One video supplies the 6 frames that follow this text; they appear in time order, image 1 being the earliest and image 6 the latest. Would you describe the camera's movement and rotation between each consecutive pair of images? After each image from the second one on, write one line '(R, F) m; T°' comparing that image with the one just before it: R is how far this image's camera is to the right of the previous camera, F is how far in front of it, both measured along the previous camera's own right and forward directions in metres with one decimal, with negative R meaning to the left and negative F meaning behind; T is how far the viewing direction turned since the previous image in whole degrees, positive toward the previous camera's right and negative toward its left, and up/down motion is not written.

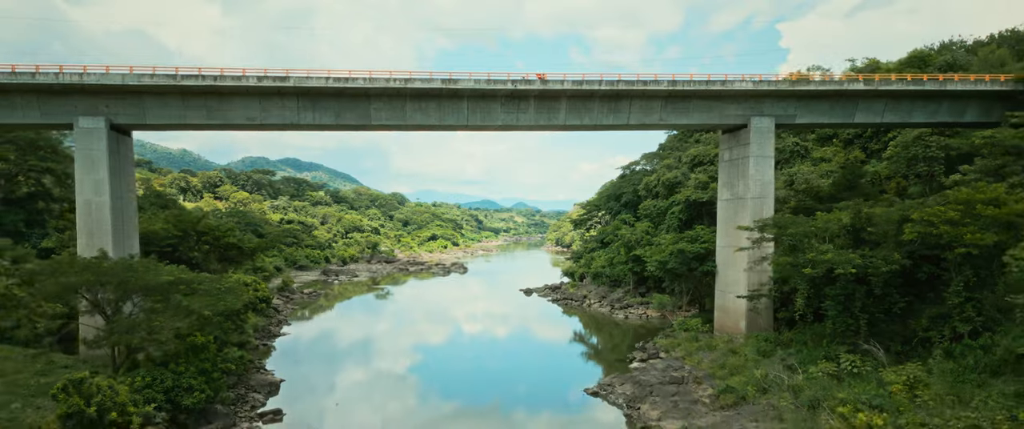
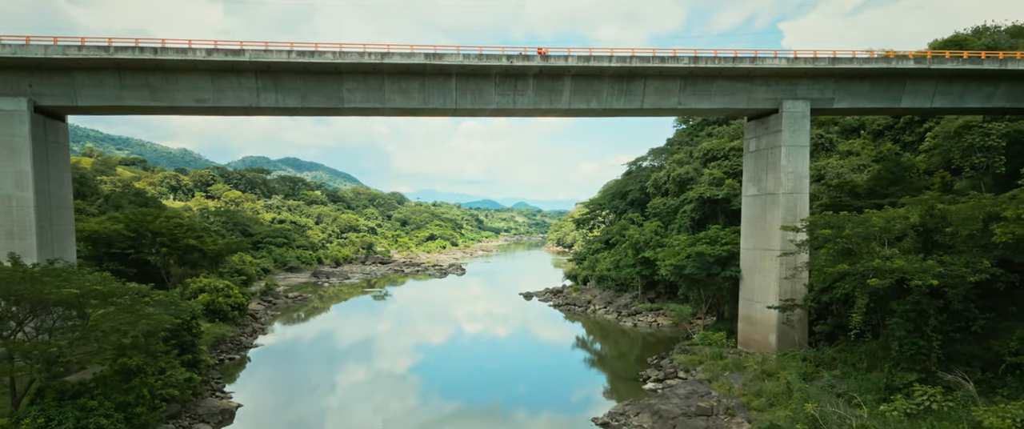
(+0.1, +2.2) m; 0°
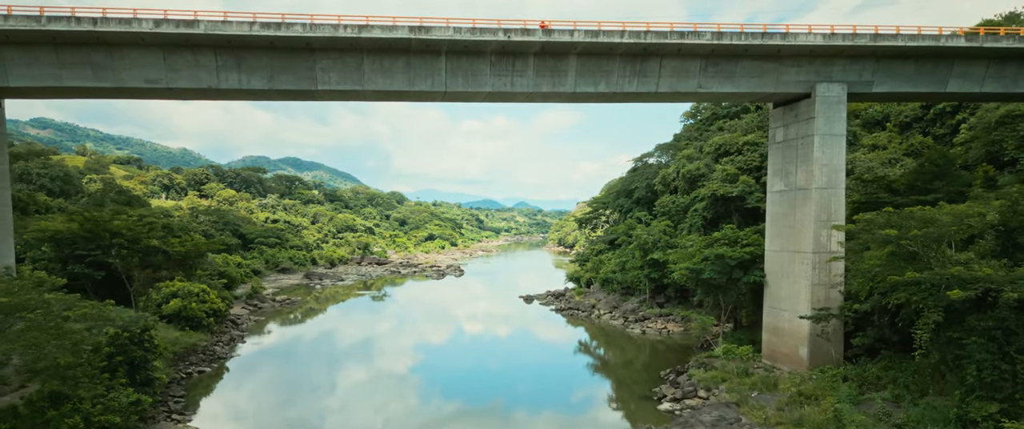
(+0.1, +1.7) m; 0°
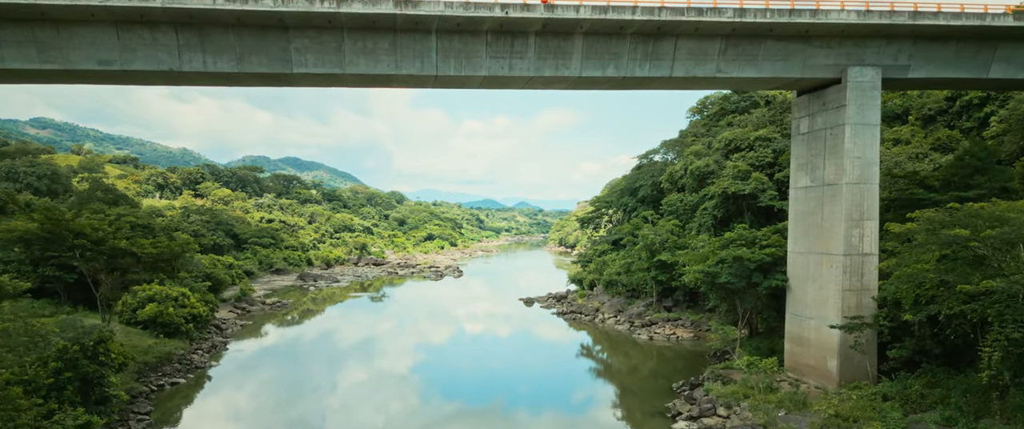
(0.0, +1.3) m; 0°
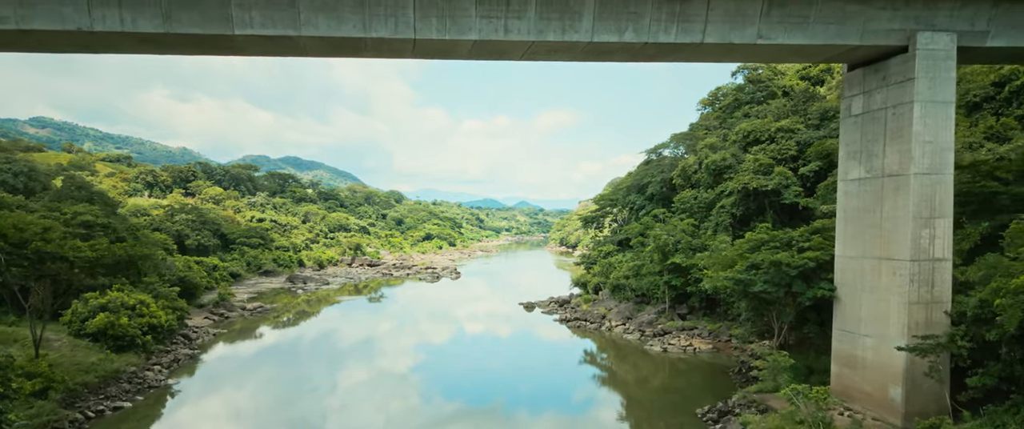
(+0.1, +2.1) m; 0°
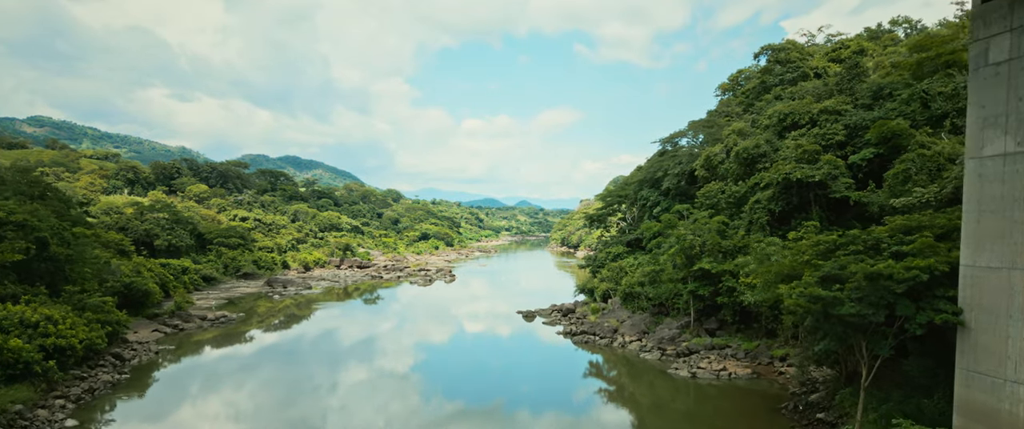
(+0.1, +3.3) m; 0°
